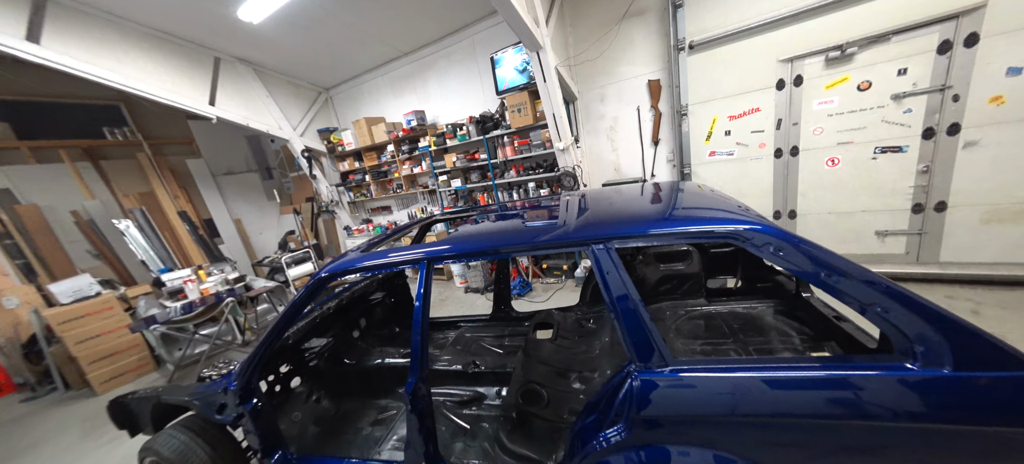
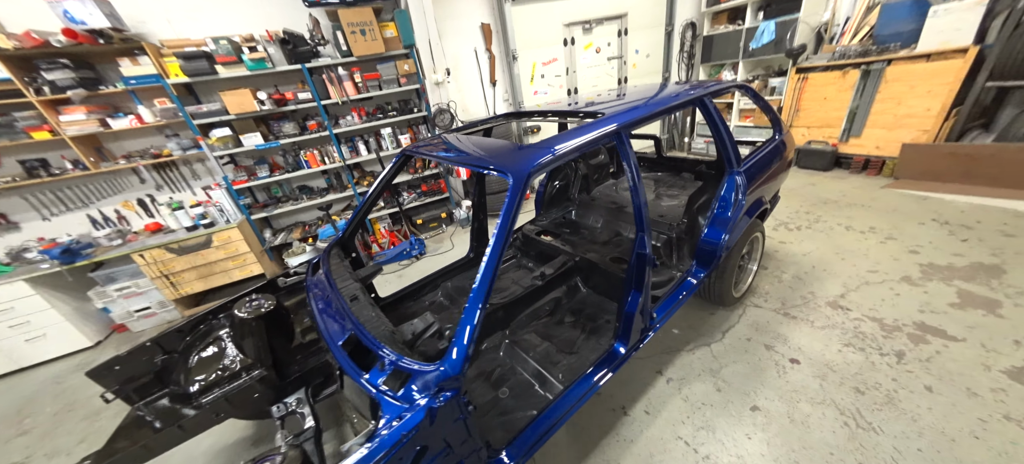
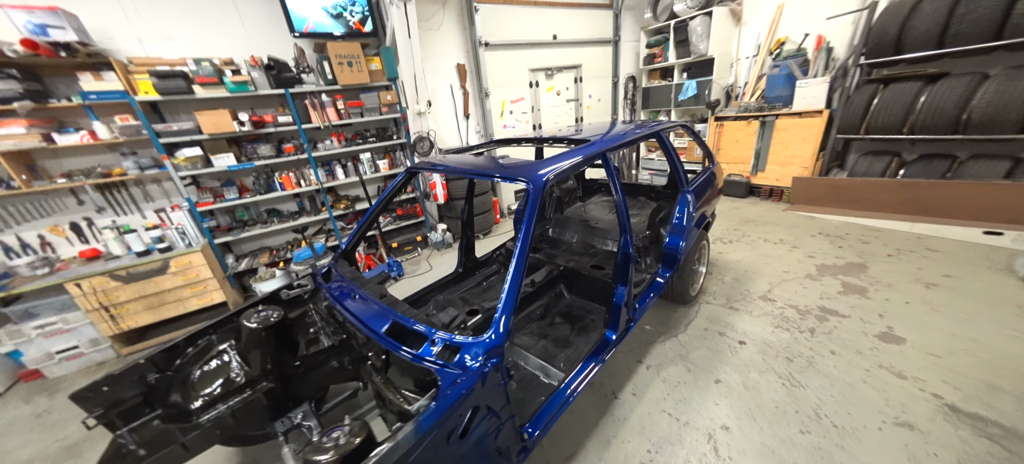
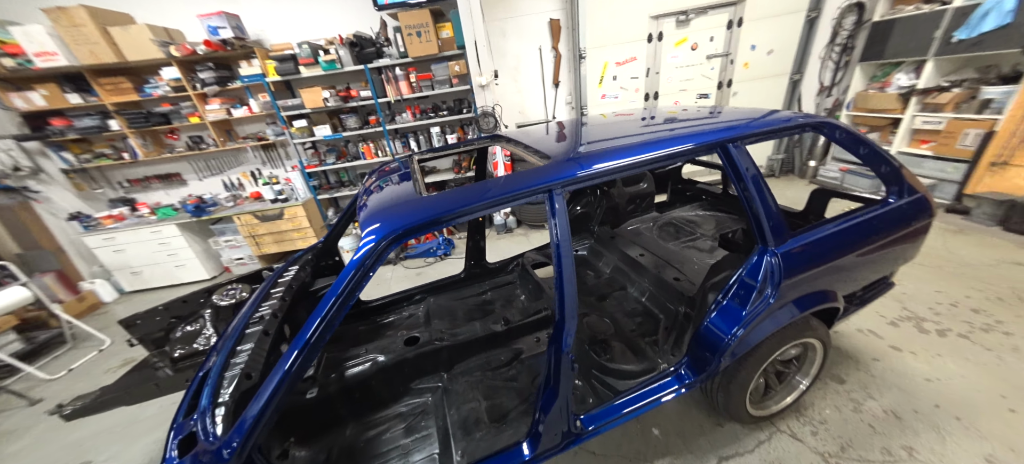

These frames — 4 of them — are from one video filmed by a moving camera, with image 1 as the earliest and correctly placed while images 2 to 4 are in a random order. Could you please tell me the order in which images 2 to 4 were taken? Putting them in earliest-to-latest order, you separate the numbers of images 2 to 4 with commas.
4, 2, 3
